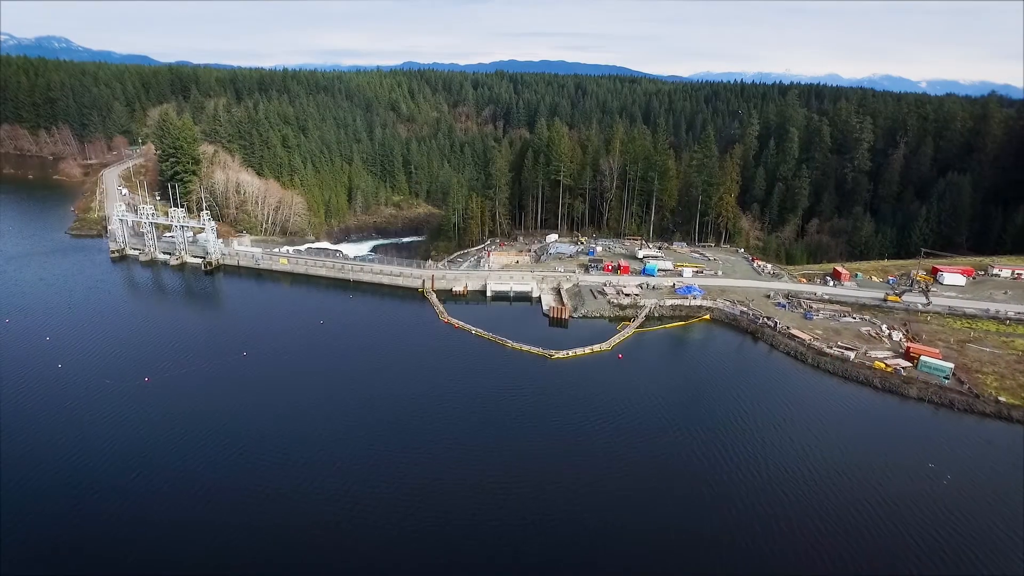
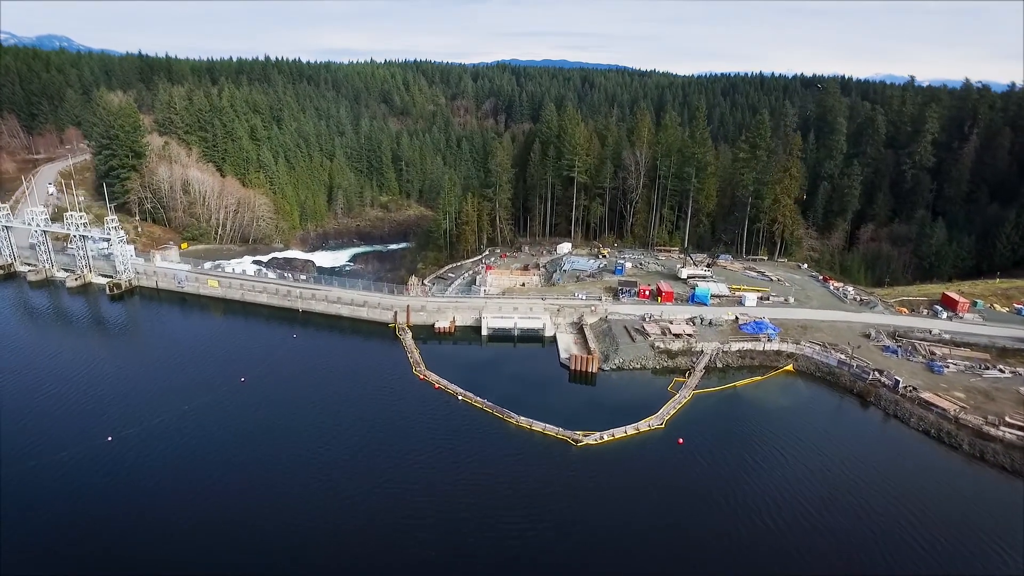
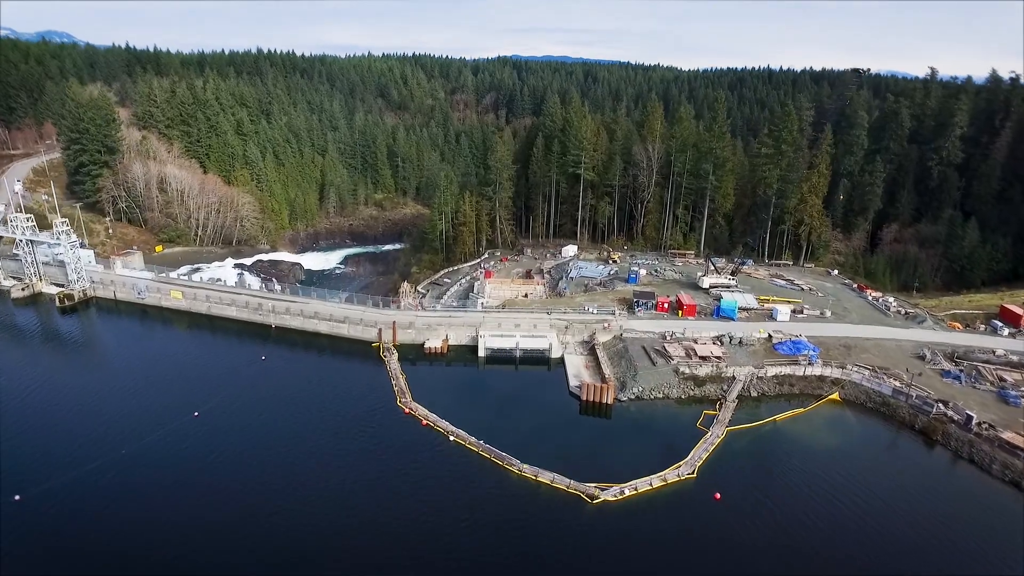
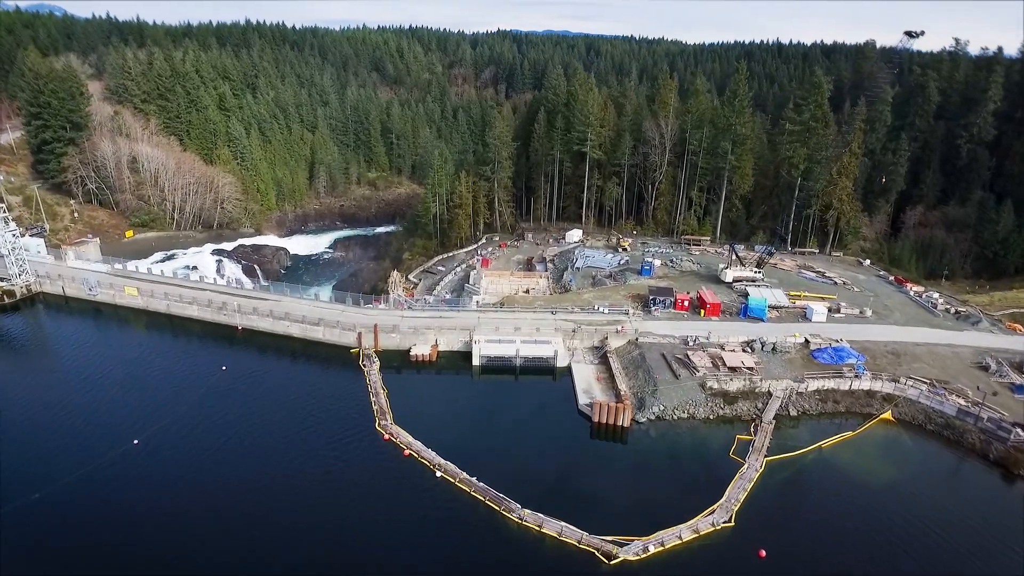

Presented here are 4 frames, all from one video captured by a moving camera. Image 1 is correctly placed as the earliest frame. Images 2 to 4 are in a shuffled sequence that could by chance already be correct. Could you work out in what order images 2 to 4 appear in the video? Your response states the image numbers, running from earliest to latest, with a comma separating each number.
2, 3, 4
